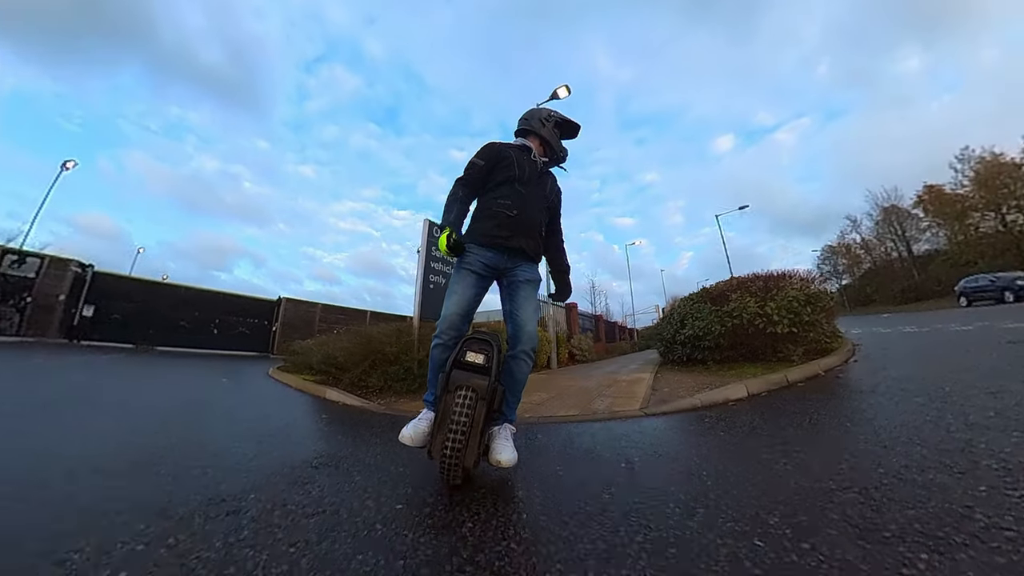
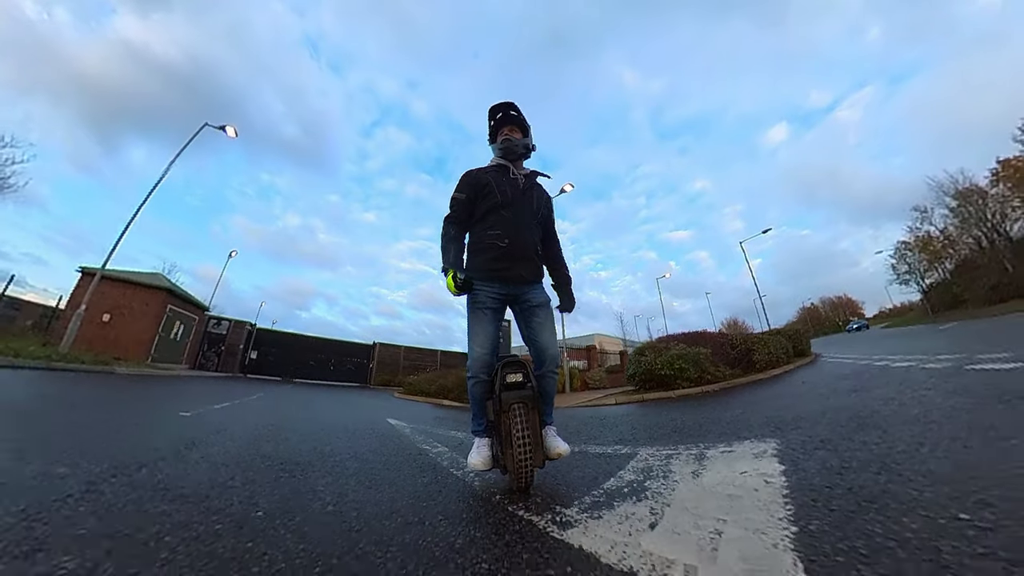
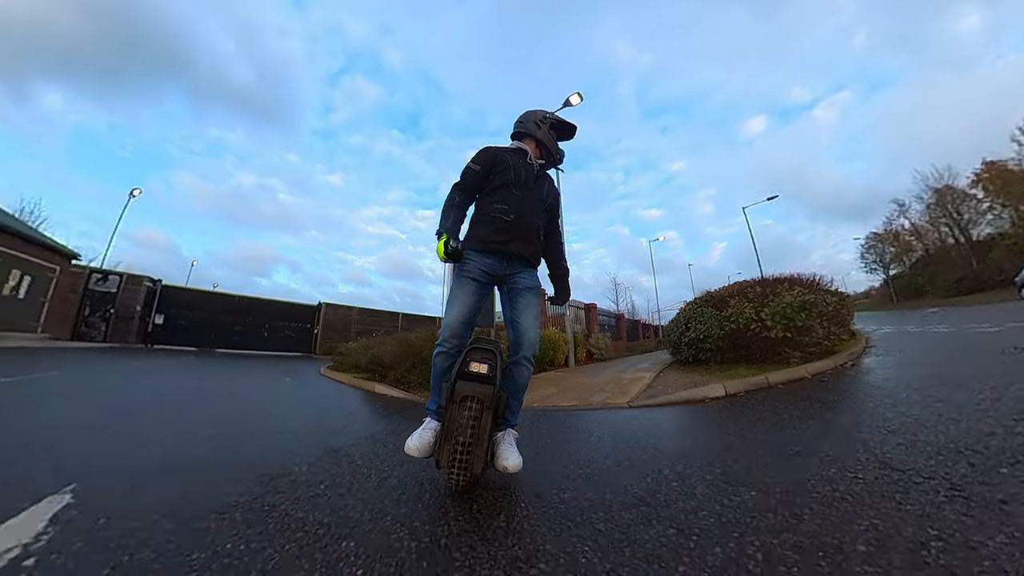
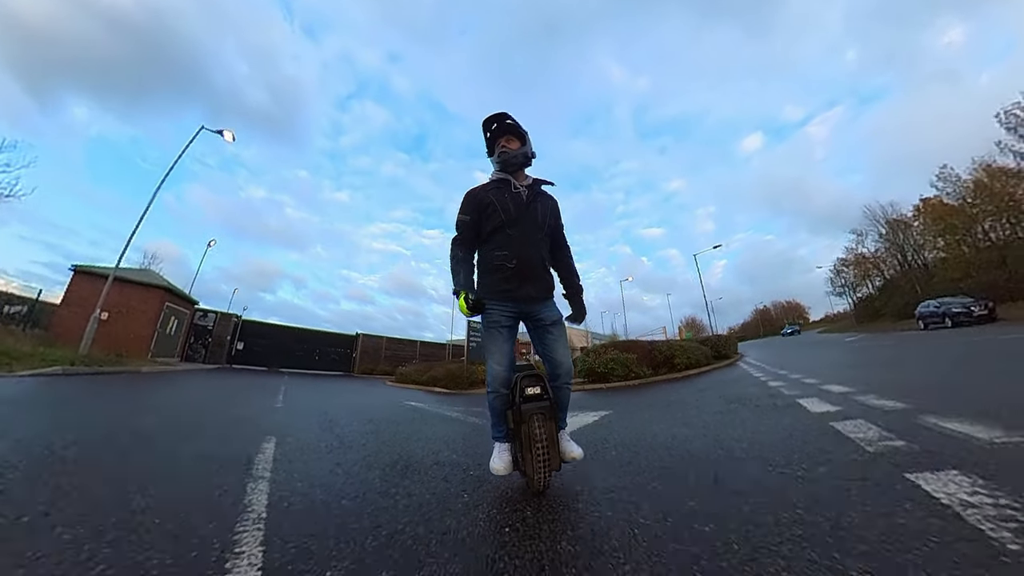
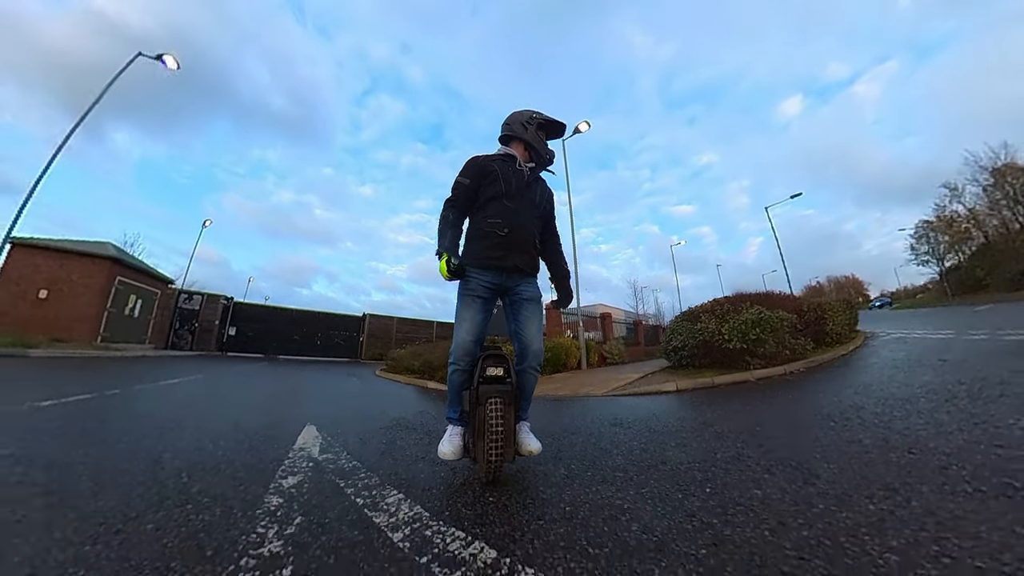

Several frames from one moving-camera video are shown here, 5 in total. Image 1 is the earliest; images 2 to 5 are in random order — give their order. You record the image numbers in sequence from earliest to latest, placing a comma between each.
3, 5, 2, 4
